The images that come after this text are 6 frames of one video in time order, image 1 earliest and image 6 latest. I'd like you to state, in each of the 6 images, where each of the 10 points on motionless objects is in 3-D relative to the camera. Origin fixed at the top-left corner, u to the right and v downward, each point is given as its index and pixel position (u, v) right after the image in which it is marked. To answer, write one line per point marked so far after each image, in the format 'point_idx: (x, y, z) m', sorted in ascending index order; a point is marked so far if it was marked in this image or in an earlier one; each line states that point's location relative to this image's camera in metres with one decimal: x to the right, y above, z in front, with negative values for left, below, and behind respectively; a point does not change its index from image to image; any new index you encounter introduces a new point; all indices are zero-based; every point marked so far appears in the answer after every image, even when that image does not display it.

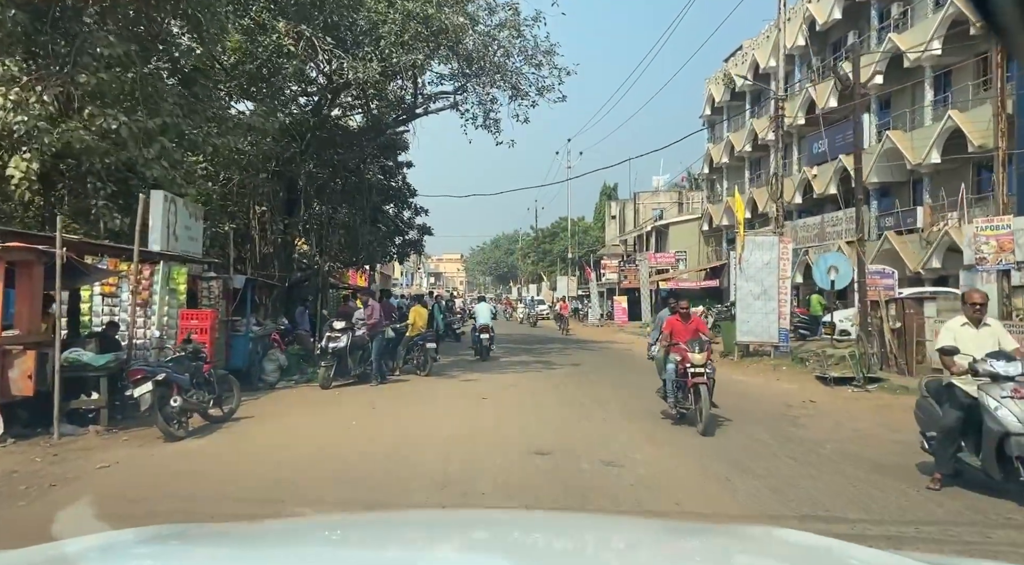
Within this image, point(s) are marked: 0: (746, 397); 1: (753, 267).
0: (+3.5, -1.7, +11.1) m
1: (+4.9, +0.3, +15.1) m
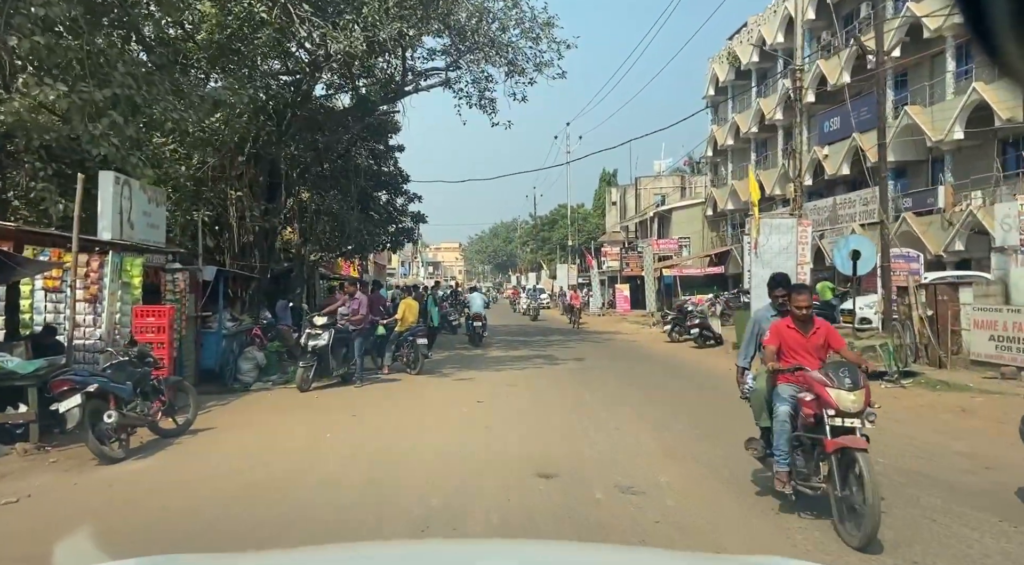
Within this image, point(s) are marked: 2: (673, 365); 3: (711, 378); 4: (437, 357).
0: (+3.5, -1.6, +10.1) m
1: (+4.9, +0.6, +14.0) m
2: (+2.9, -1.5, +13.6) m
3: (+3.3, -1.6, +12.2) m
4: (-1.5, -1.5, +15.1) m
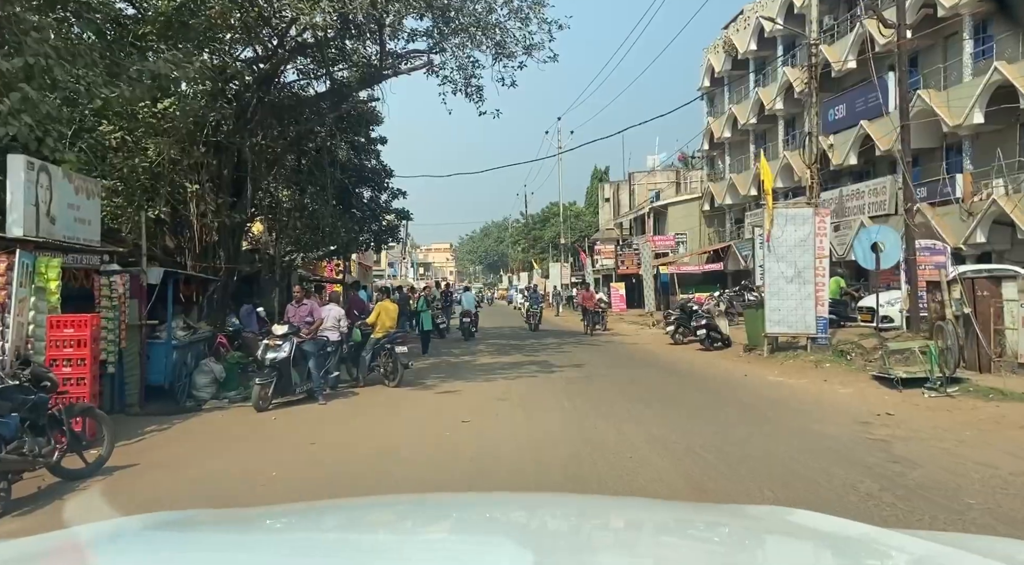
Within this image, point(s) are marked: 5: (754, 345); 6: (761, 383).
0: (+3.4, -1.5, +8.8) m
1: (+4.7, +0.7, +12.8) m
2: (+2.8, -1.5, +12.4) m
3: (+3.1, -1.5, +10.9) m
4: (-1.7, -1.5, +13.8) m
5: (+4.6, -1.2, +14.0) m
6: (+3.7, -1.5, +11.0) m
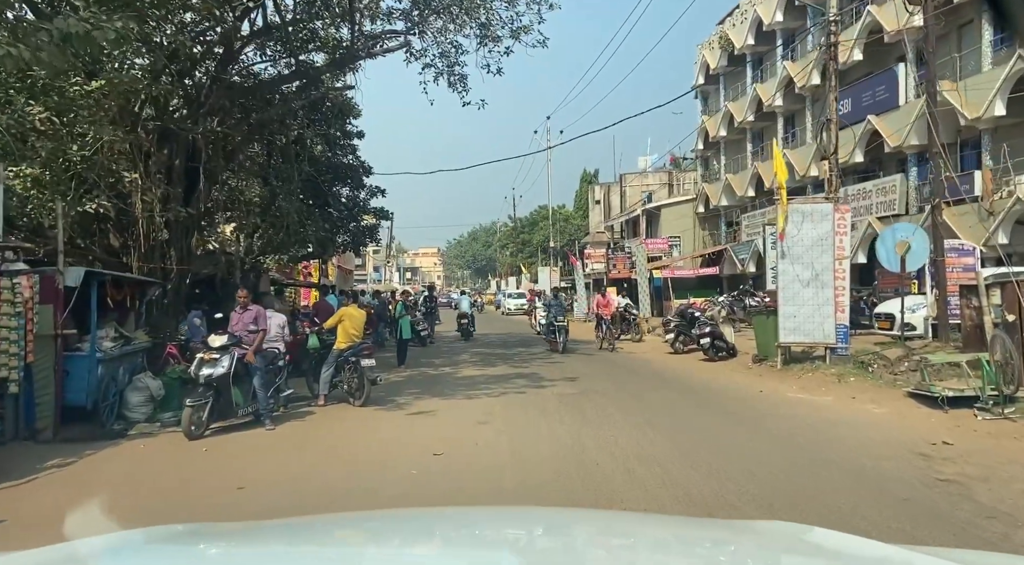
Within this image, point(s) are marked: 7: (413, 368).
0: (+3.2, -1.5, +7.5) m
1: (+4.5, +0.6, +11.5) m
2: (+2.6, -1.5, +11.0) m
3: (+2.9, -1.6, +9.6) m
4: (-2.0, -1.6, +12.4) m
5: (+4.3, -1.2, +12.7) m
6: (+3.5, -1.5, +9.7) m
7: (-1.8, -1.6, +13.6) m
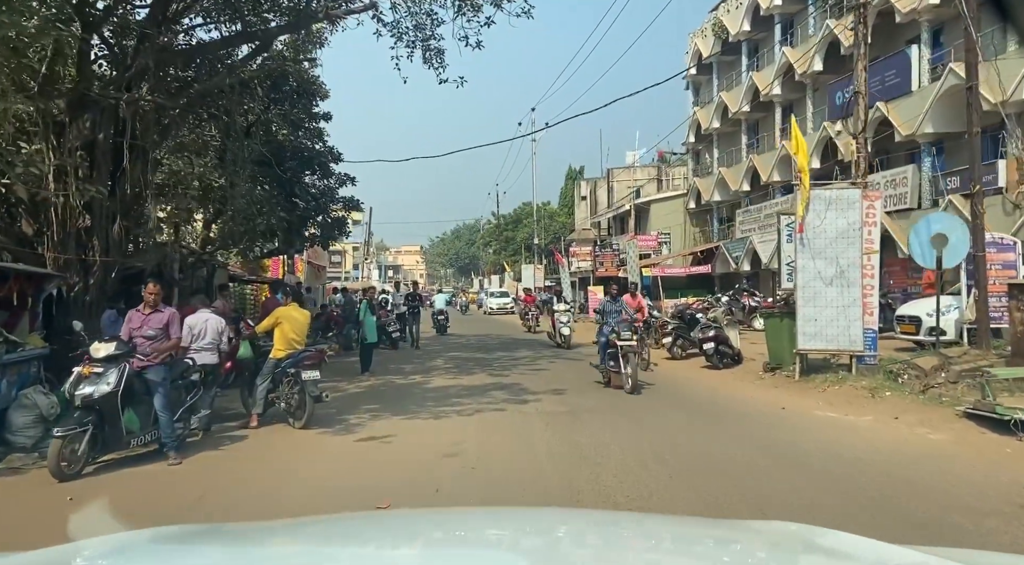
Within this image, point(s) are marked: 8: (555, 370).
0: (+3.0, -1.5, +5.9) m
1: (+4.2, +0.6, +9.9) m
2: (+2.3, -1.5, +9.4) m
3: (+2.7, -1.5, +8.0) m
4: (-2.3, -1.5, +10.7) m
5: (+4.0, -1.2, +11.1) m
6: (+3.2, -1.5, +8.2) m
7: (-2.1, -1.5, +11.9) m
8: (+0.7, -1.5, +12.6) m
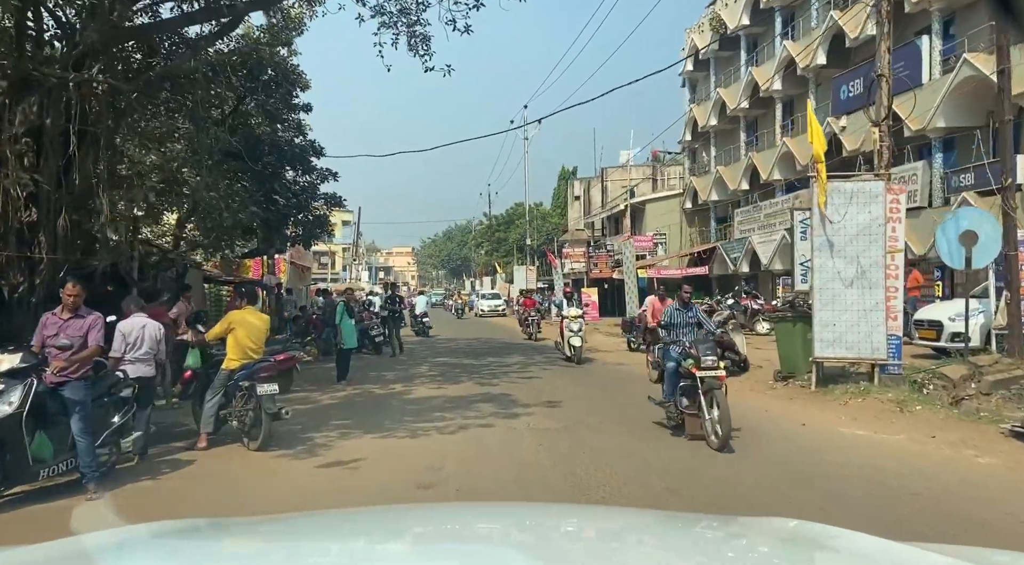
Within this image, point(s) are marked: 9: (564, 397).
0: (+2.9, -1.5, +5.0) m
1: (+4.0, +0.6, +9.1) m
2: (+2.1, -1.5, +8.5) m
3: (+2.6, -1.5, +7.1) m
4: (-2.4, -1.5, +9.8) m
5: (+3.8, -1.2, +10.2) m
6: (+3.1, -1.5, +7.3) m
7: (-2.3, -1.5, +10.9) m
8: (+0.6, -1.5, +11.6) m
9: (+0.7, -1.5, +9.7) m
